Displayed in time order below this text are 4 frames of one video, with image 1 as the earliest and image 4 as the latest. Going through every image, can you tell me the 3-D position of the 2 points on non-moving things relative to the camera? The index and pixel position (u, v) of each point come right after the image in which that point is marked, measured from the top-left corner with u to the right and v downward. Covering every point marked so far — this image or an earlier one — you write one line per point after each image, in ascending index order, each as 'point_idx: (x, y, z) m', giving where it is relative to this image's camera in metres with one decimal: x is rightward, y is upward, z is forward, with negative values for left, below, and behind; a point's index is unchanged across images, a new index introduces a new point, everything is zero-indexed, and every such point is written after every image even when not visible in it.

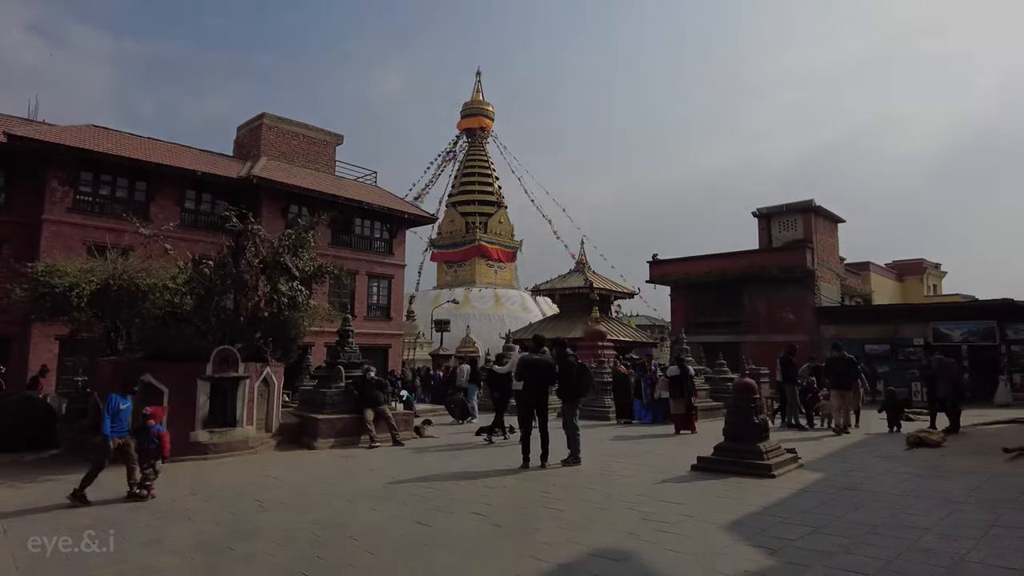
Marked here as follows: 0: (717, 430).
0: (+4.4, -3.1, +13.4) m
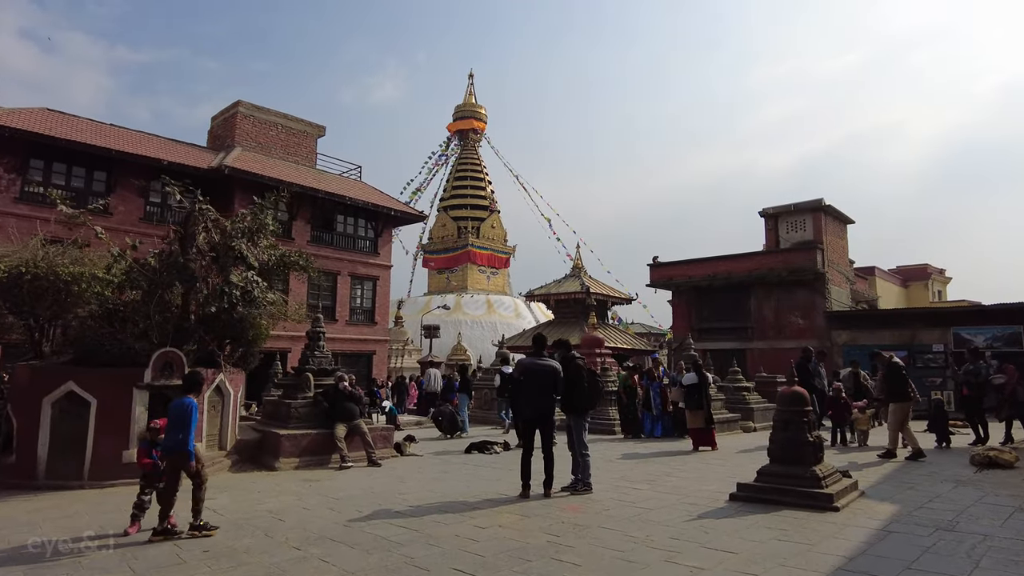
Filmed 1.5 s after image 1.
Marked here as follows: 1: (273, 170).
0: (+4.3, -3.0, +11.9) m
1: (-7.7, +3.8, +20.0) m
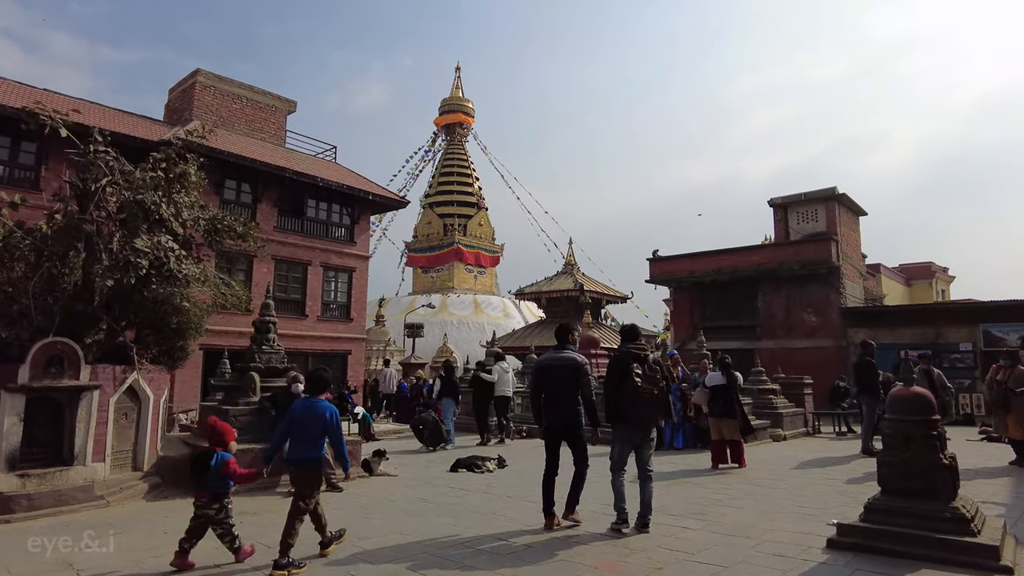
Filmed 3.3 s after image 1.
0: (+4.2, -2.7, +9.9) m
1: (-7.9, +4.1, +17.8) m
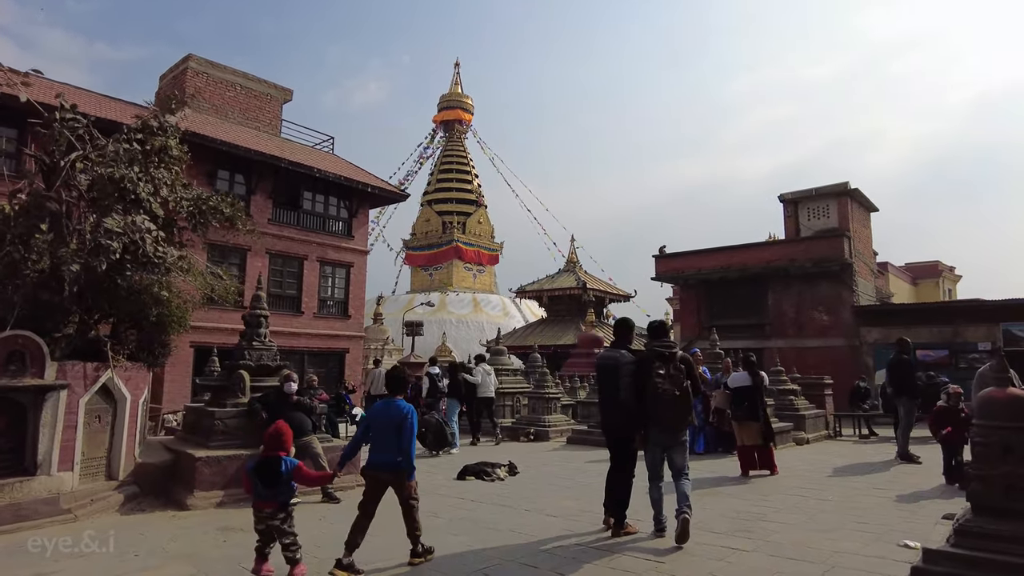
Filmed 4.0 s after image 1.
0: (+4.4, -2.6, +9.2) m
1: (-7.8, +4.2, +17.0) m
